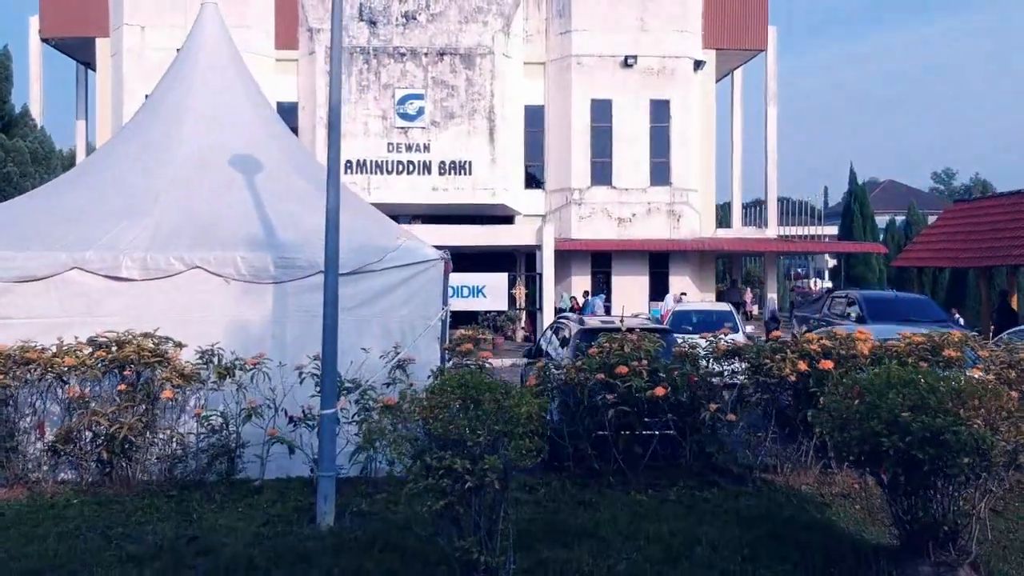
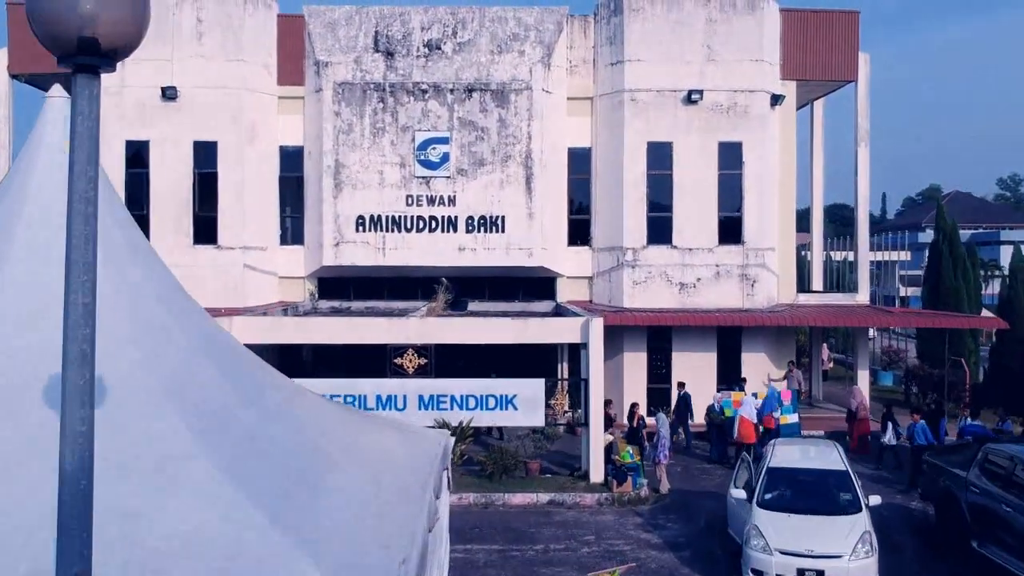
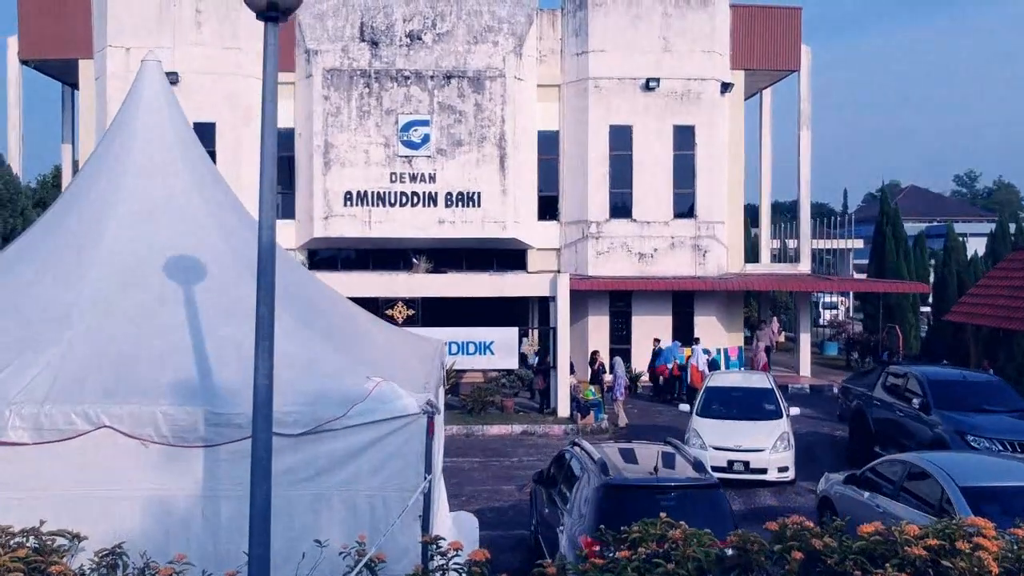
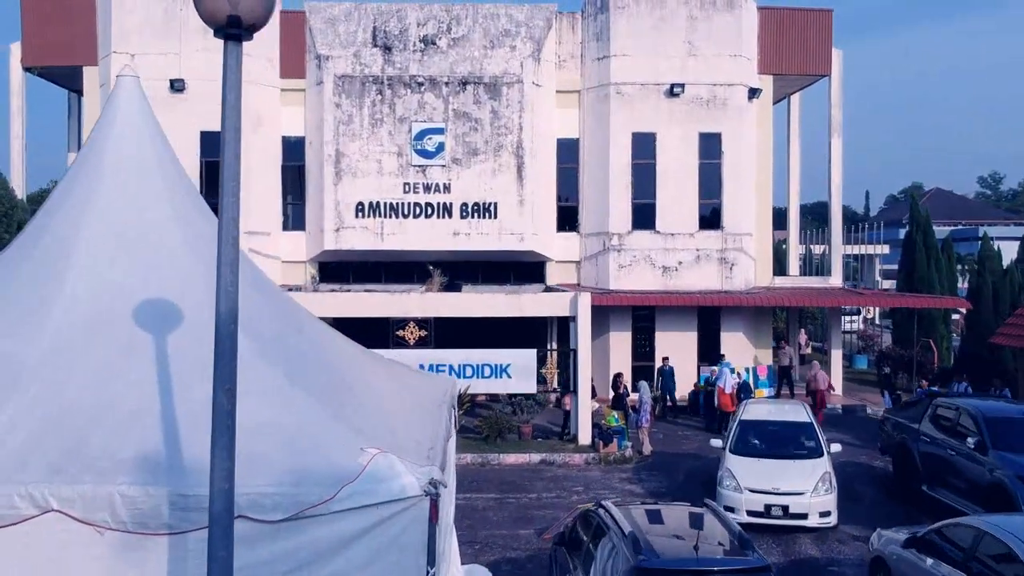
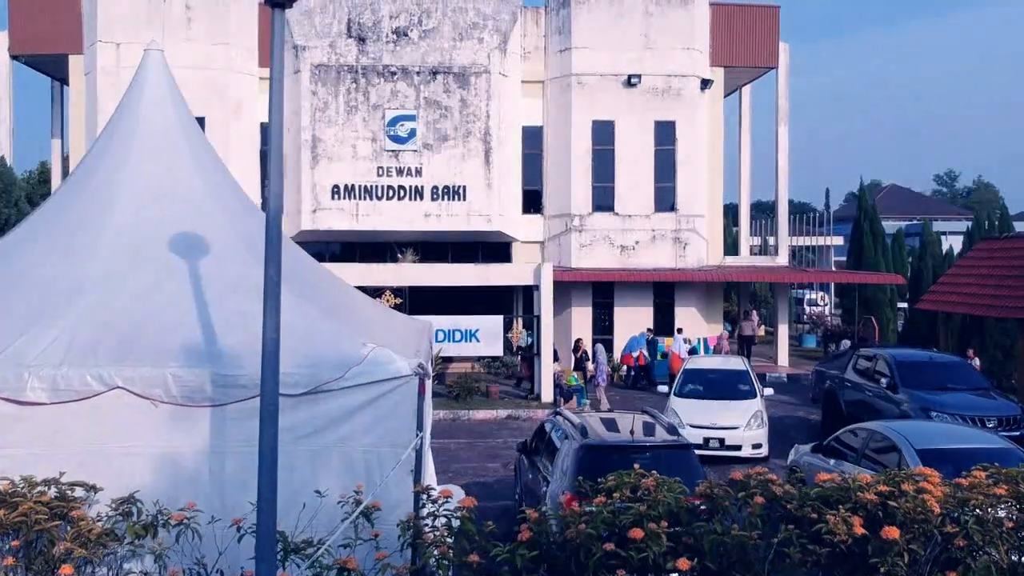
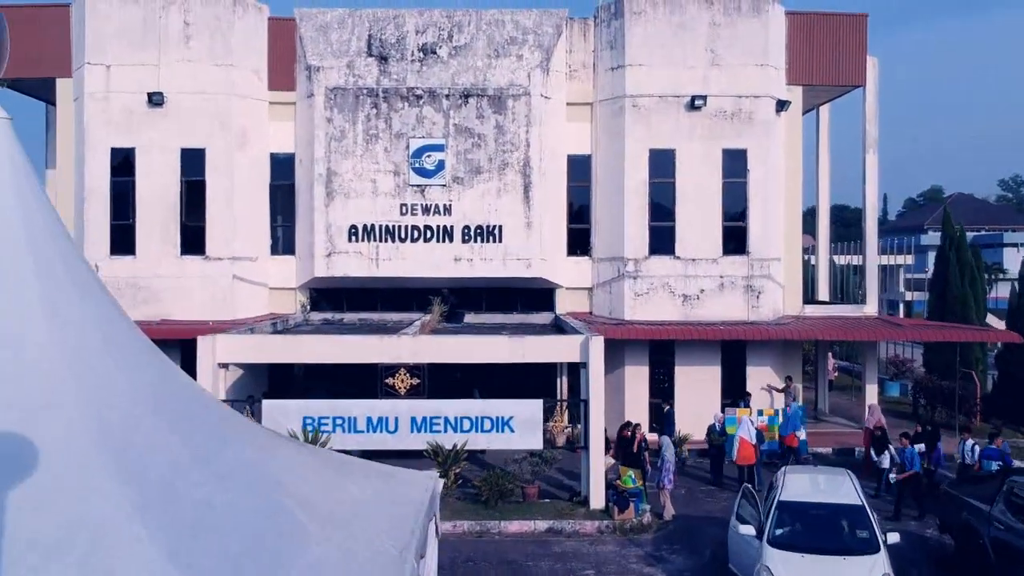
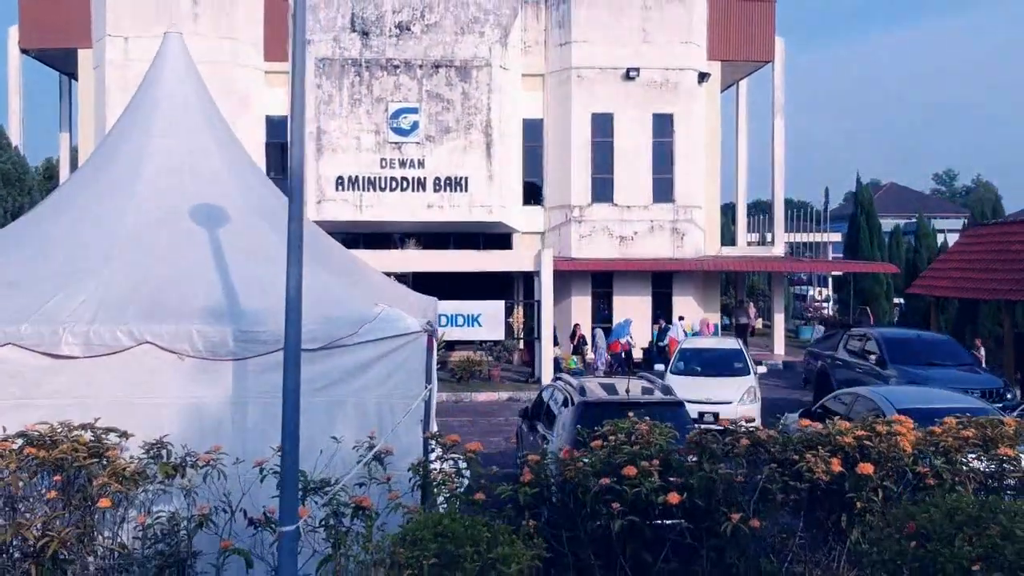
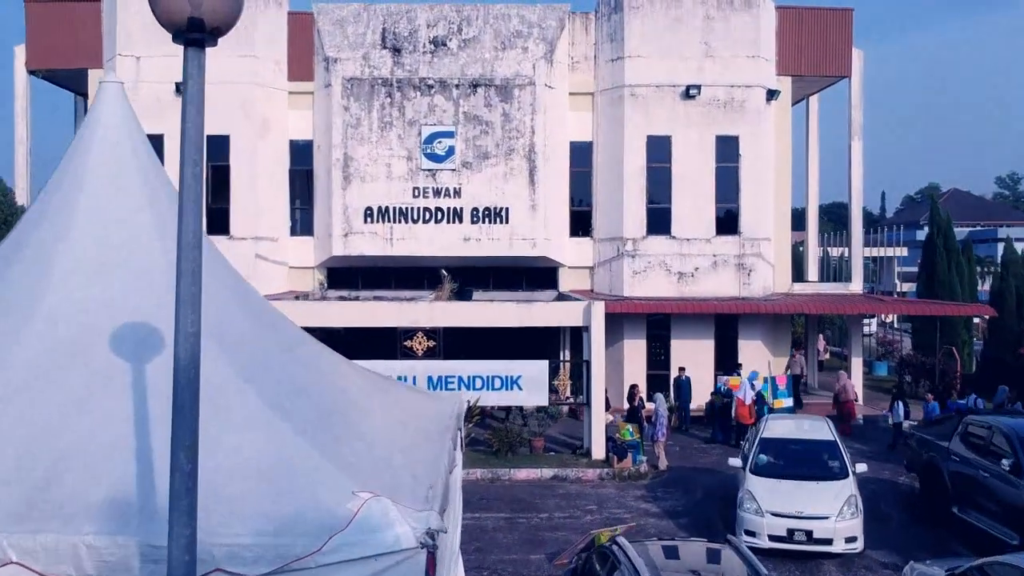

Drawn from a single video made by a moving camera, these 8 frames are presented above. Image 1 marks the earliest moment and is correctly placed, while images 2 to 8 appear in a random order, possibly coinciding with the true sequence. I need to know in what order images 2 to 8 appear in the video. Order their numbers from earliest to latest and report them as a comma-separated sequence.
7, 5, 3, 4, 8, 2, 6
